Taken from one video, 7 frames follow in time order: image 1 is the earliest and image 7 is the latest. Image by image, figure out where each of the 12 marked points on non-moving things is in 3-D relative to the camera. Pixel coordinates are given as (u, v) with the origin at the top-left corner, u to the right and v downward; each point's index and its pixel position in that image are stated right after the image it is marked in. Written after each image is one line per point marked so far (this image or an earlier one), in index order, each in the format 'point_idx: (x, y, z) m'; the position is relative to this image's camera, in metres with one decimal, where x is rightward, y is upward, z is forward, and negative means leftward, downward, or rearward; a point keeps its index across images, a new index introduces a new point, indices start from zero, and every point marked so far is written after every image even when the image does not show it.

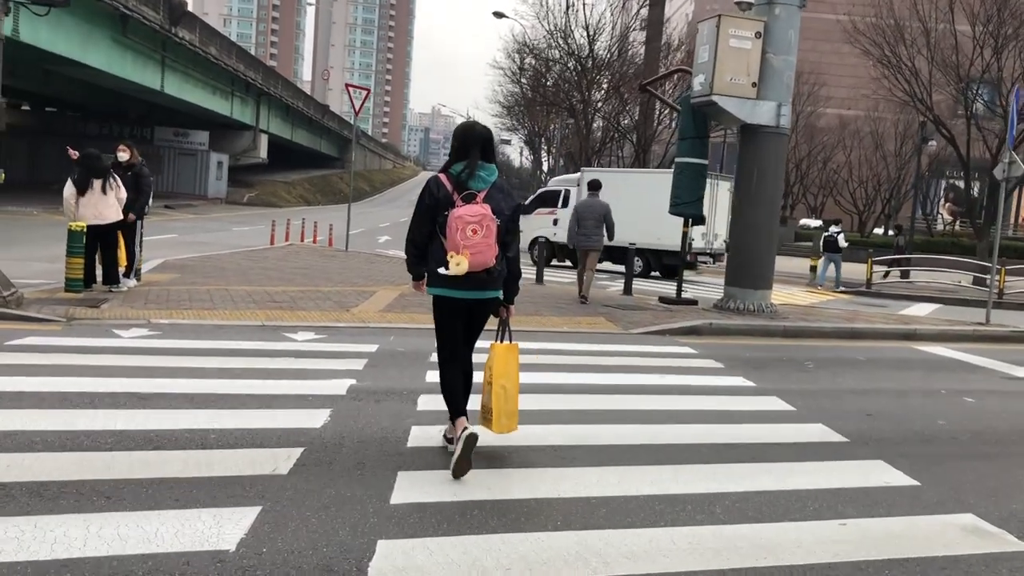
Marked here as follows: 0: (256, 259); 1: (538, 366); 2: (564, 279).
0: (-4.6, +0.5, +17.7) m
1: (+0.2, -0.6, +7.8) m
2: (+1.0, +0.2, +19.1) m
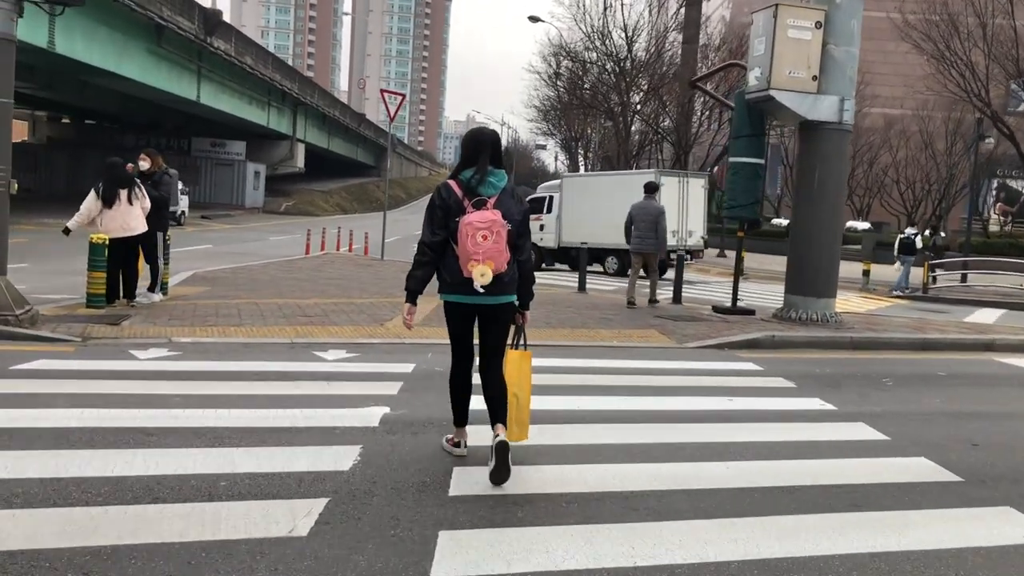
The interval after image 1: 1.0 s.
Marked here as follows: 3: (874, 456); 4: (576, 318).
0: (-3.9, +0.3, +17.1) m
1: (+0.6, -0.7, +7.0) m
2: (+1.8, 0.0, +18.3) m
3: (+1.9, -0.9, +5.2) m
4: (+0.7, -0.3, +11.2) m
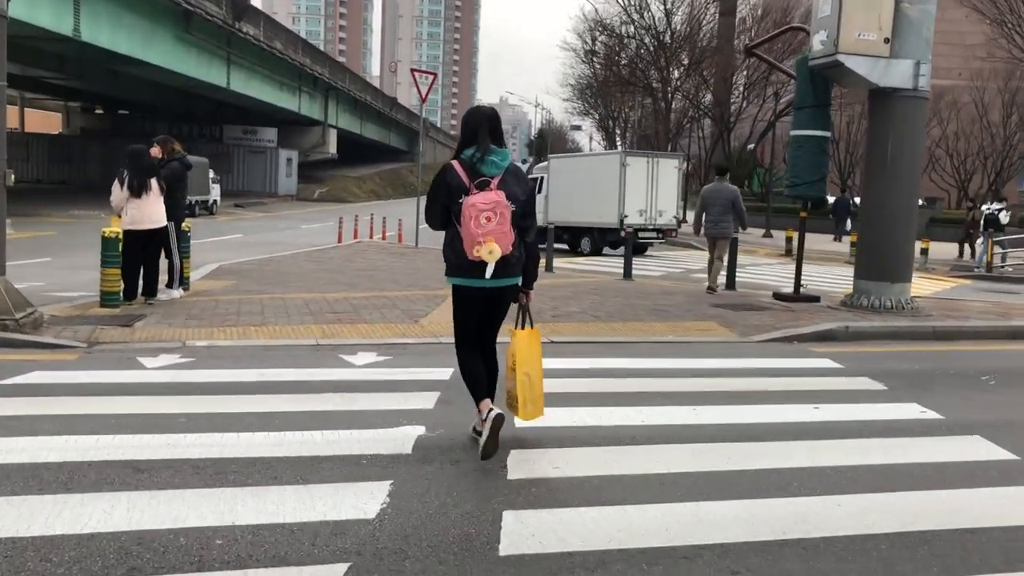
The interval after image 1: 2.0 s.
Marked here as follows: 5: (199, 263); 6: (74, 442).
0: (-3.2, +0.5, +16.4) m
1: (+0.9, -0.7, +6.2) m
2: (+2.5, +0.3, +17.4) m
3: (+2.2, -0.9, +4.3) m
4: (+1.2, -0.2, +10.3) m
5: (-5.2, +0.4, +16.4) m
6: (-2.0, -0.7, +4.5) m
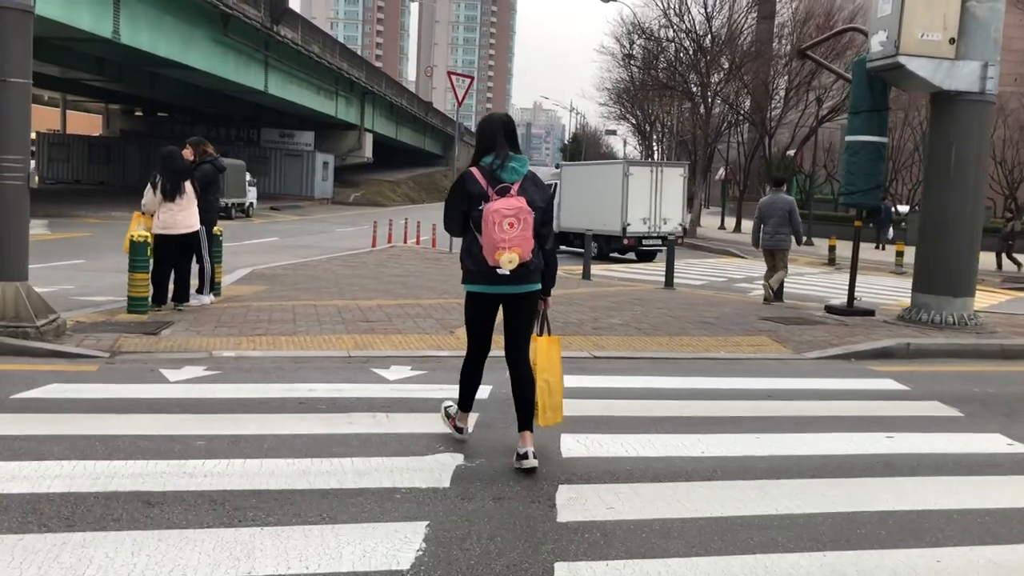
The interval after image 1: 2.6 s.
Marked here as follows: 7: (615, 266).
0: (-2.6, +0.4, +16.0) m
1: (+1.1, -0.8, +5.7) m
2: (+3.1, +0.1, +16.9) m
3: (+2.4, -1.0, +3.8) m
4: (+1.6, -0.3, +9.8) m
5: (-4.6, +0.3, +16.1) m
6: (-1.8, -0.7, +4.1) m
7: (+2.1, +0.4, +19.8) m
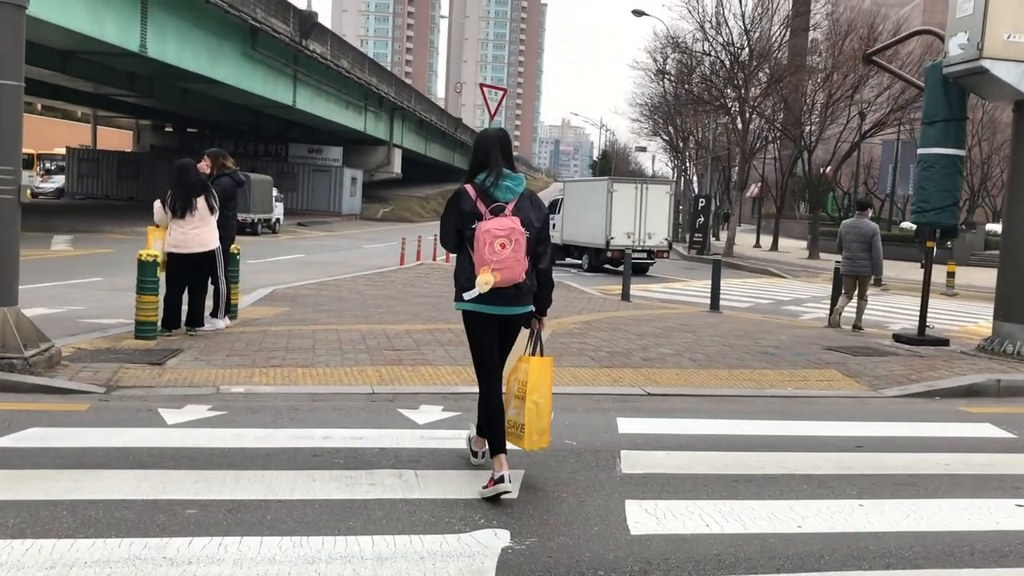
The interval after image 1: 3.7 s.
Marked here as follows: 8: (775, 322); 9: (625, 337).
0: (-2.0, 0.0, +15.2) m
1: (+1.4, -0.9, +4.8) m
2: (+3.7, -0.2, +15.9) m
3: (+2.6, -1.1, +2.9) m
4: (+1.9, -0.6, +8.9) m
5: (-4.0, 0.0, +15.4) m
6: (-1.6, -0.9, +3.3) m
7: (+2.8, 0.0, +18.9) m
8: (+3.3, -0.4, +12.5) m
9: (+1.1, -0.5, +9.6) m
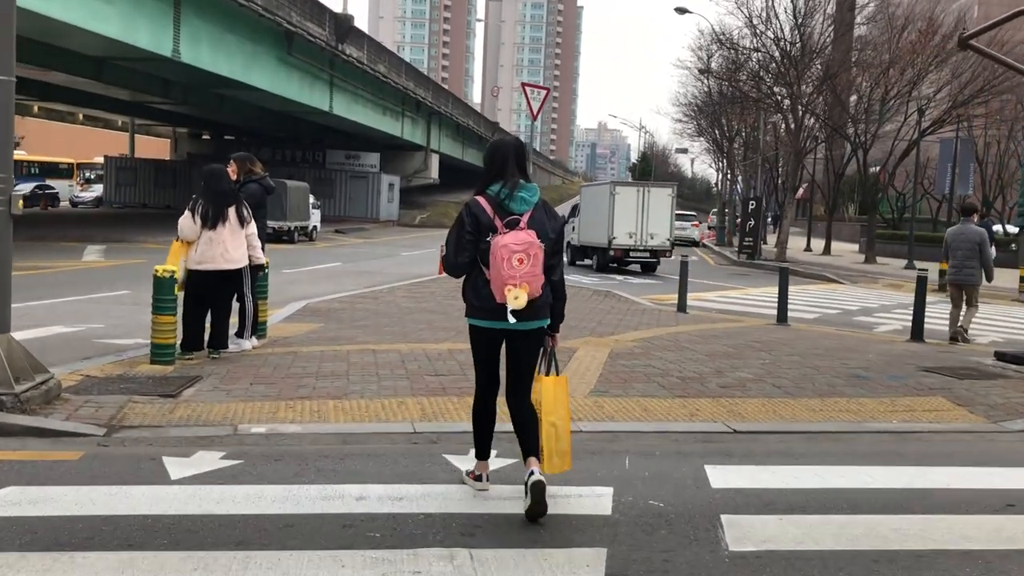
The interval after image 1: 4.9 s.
0: (-1.3, -0.1, +14.3) m
1: (+1.7, -1.0, +3.8) m
2: (+4.4, -0.4, +14.8) m
3: (+2.8, -1.2, +1.8) m
4: (+2.4, -0.7, +7.9) m
5: (-3.3, -0.2, +14.6) m
6: (-1.3, -1.0, +2.4) m
7: (+3.6, -0.1, +17.8) m
8: (+3.9, -0.6, +11.4) m
9: (+1.6, -0.6, +8.6) m
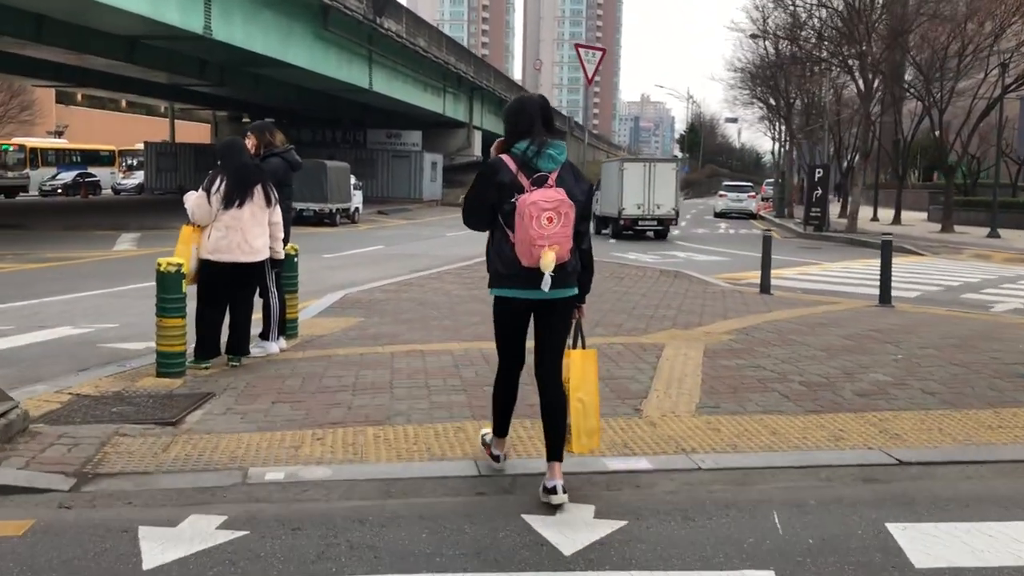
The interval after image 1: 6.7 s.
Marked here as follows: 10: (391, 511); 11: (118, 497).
0: (-0.6, +0.1, +12.9) m
1: (+2.0, -1.0, +2.3) m
2: (+5.2, 0.0, +13.2) m
3: (+3.0, -1.2, +0.2) m
4: (+2.9, -0.6, +6.3) m
5: (-2.5, 0.0, +13.2) m
6: (-1.1, -1.1, +1.0) m
7: (+4.5, +0.3, +16.2) m
8: (+4.6, -0.3, +9.8) m
9: (+2.1, -0.5, +7.1) m
10: (-0.5, -0.9, +3.9) m
11: (-1.6, -0.8, +4.1) m
